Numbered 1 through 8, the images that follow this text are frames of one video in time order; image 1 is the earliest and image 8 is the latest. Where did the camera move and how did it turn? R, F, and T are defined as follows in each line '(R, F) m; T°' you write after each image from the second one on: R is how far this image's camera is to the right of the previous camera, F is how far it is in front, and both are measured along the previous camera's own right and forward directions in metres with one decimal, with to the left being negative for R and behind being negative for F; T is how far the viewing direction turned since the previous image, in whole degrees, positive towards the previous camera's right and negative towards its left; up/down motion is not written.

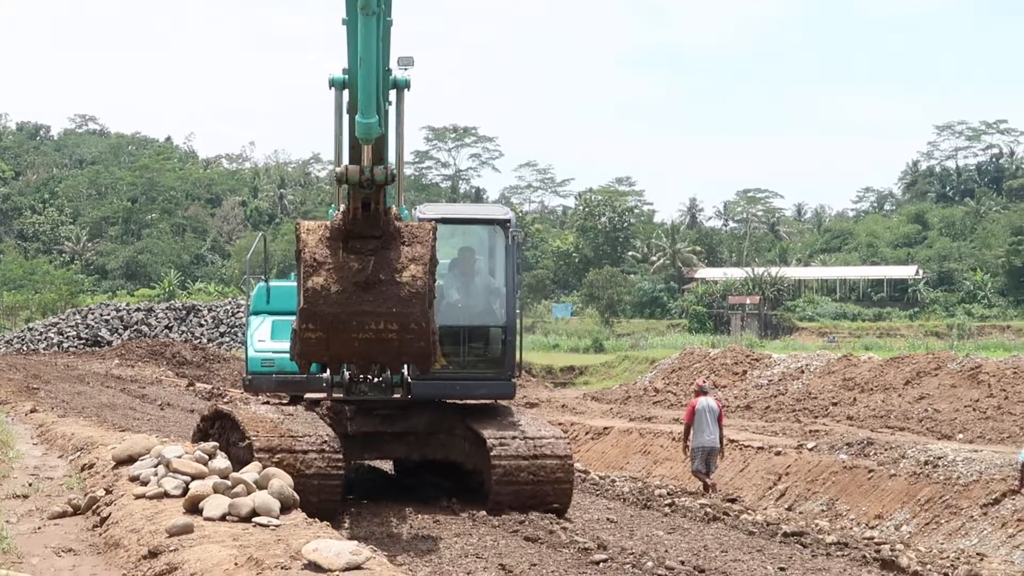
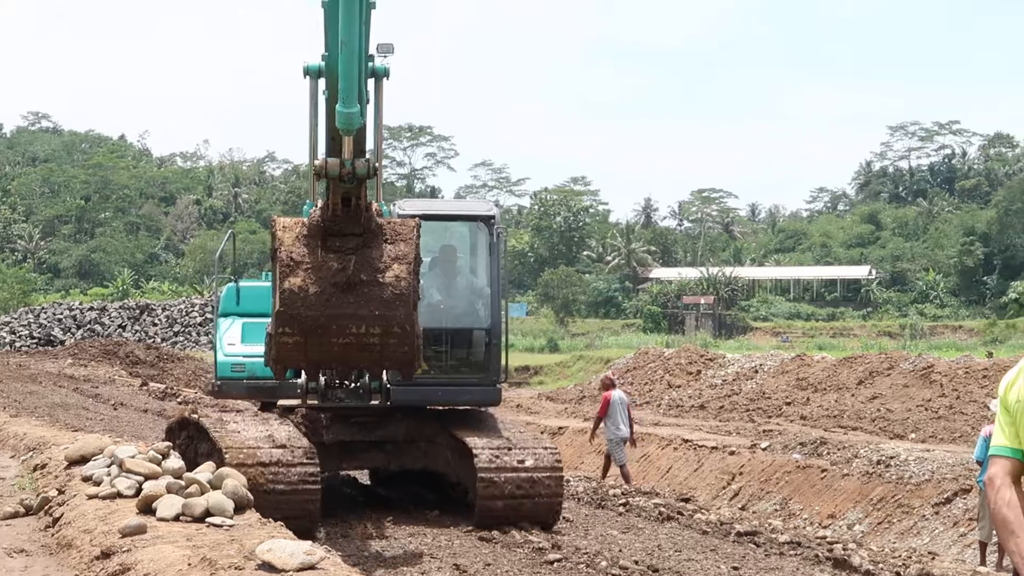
(+0.2, 0.0) m; +1°
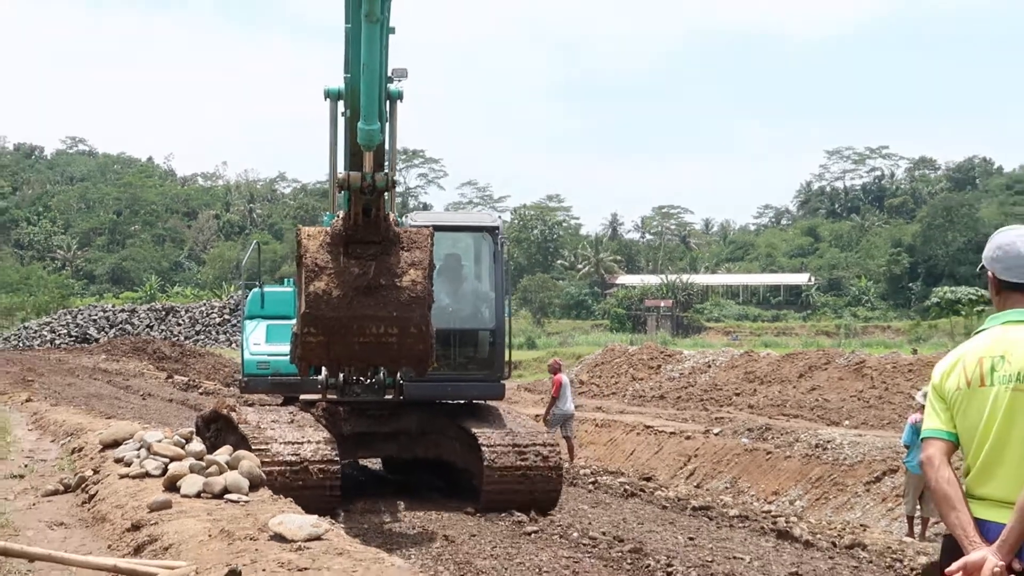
(+0.1, -0.8) m; 0°
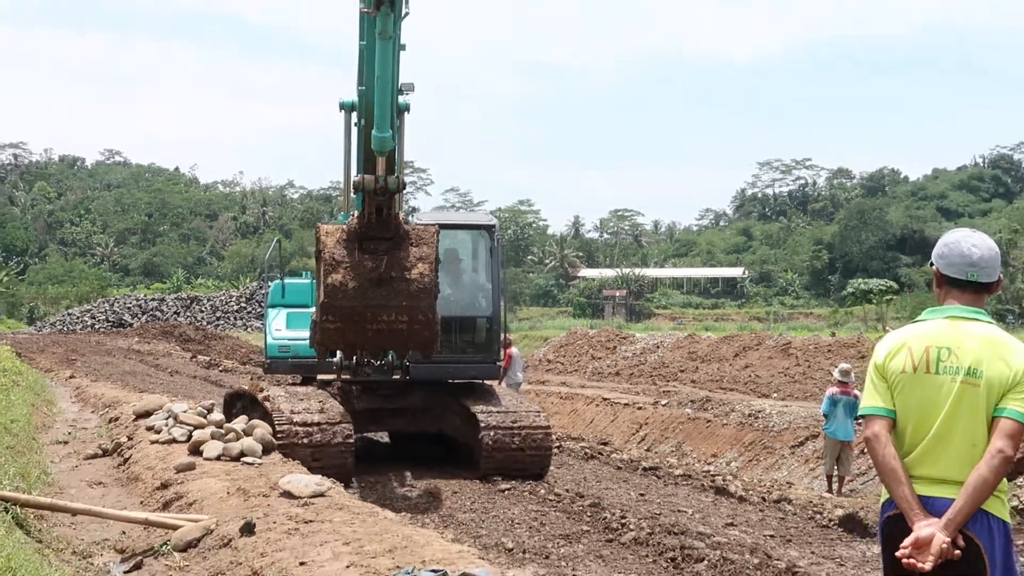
(+0.2, -1.1) m; 0°
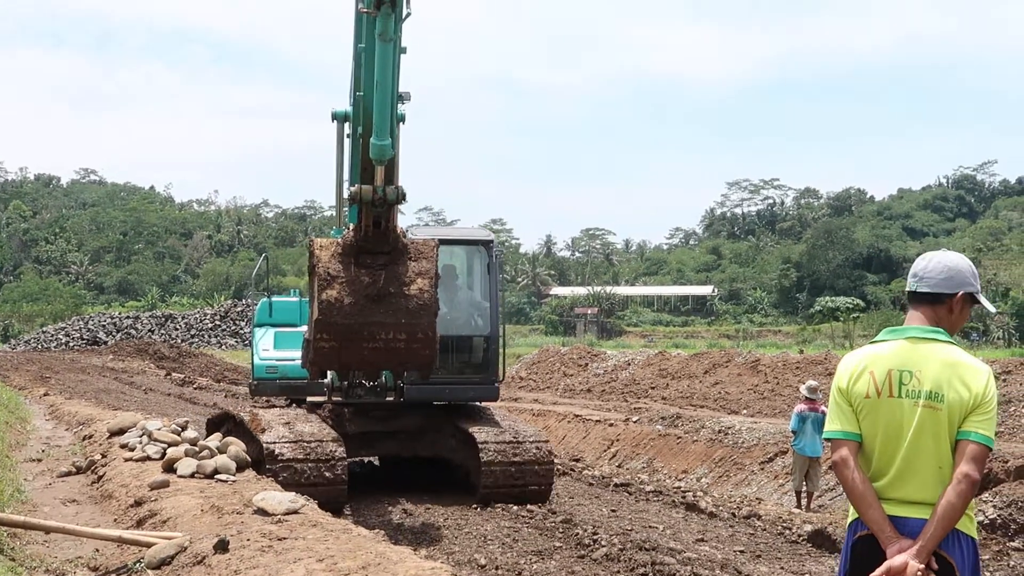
(+0.1, -0.1) m; +1°
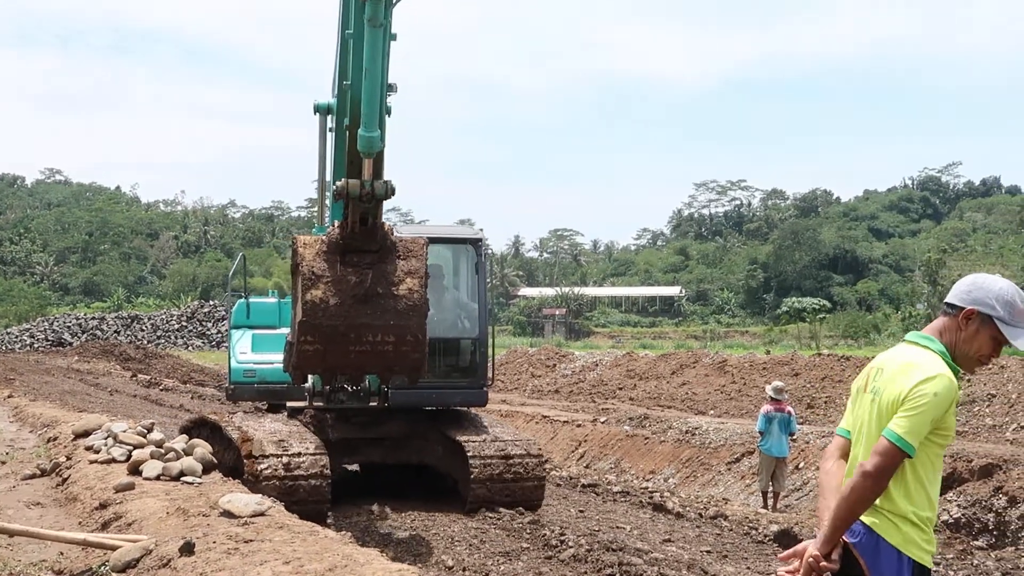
(+0.1, 0.0) m; +1°
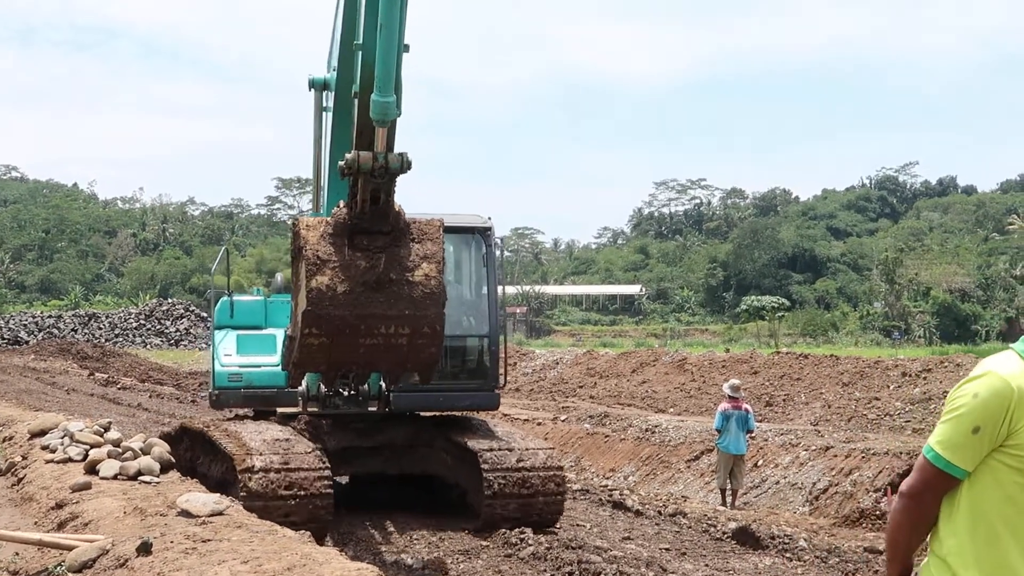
(+0.2, 0.0) m; +1°
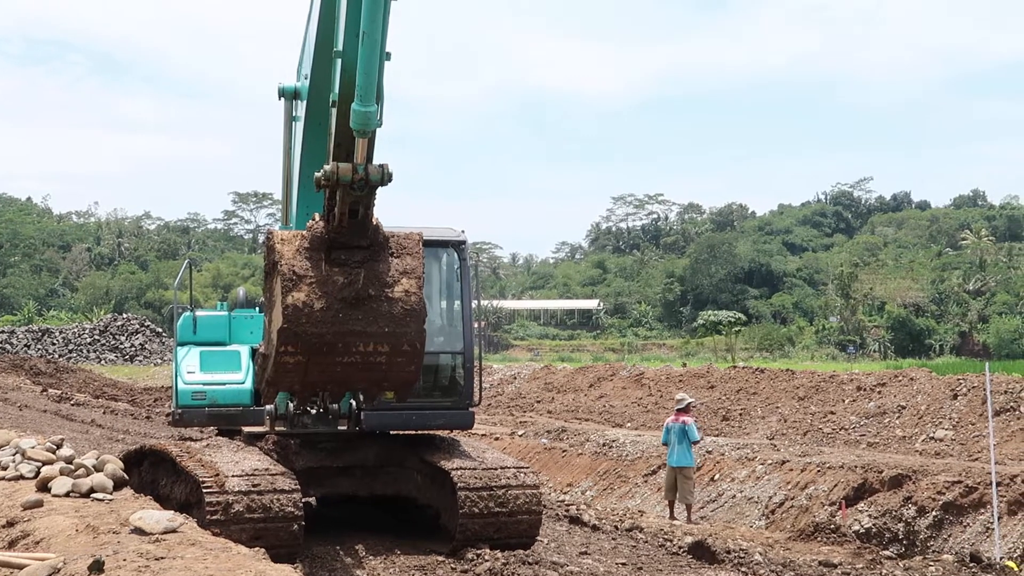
(+0.2, 0.0) m; +1°
